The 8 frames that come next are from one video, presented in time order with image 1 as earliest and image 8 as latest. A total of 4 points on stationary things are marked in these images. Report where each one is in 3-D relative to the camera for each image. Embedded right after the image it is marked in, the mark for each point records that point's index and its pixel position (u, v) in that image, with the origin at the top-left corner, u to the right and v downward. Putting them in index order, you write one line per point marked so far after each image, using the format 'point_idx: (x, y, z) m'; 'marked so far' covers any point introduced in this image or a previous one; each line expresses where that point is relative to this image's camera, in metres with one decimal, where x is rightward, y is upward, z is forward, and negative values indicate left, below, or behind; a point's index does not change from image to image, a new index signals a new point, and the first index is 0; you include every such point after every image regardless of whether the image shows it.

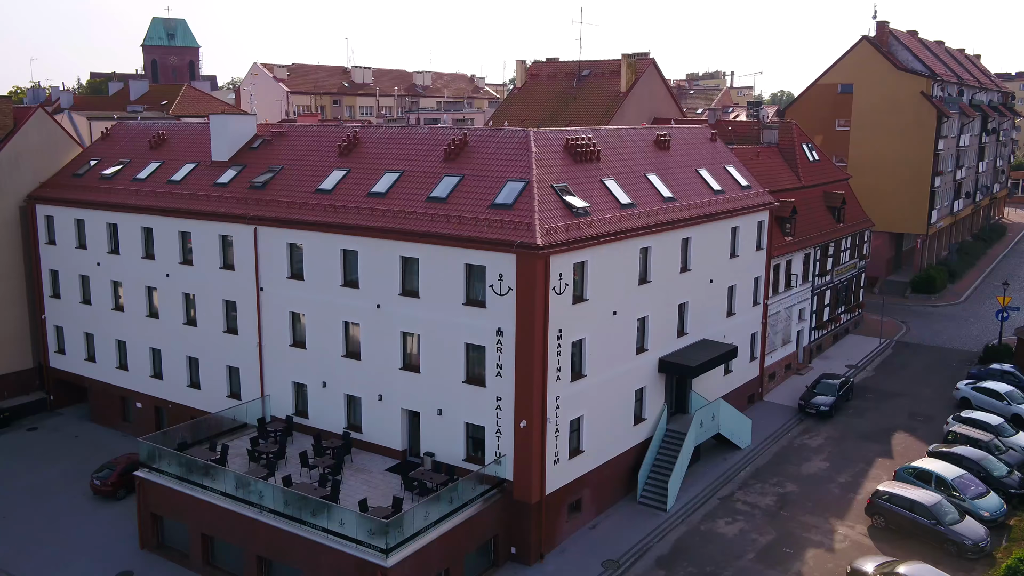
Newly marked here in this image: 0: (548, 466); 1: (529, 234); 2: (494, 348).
0: (+0.7, -3.5, +18.4) m
1: (+0.3, +1.0, +17.4) m
2: (-0.4, -1.2, +18.0) m
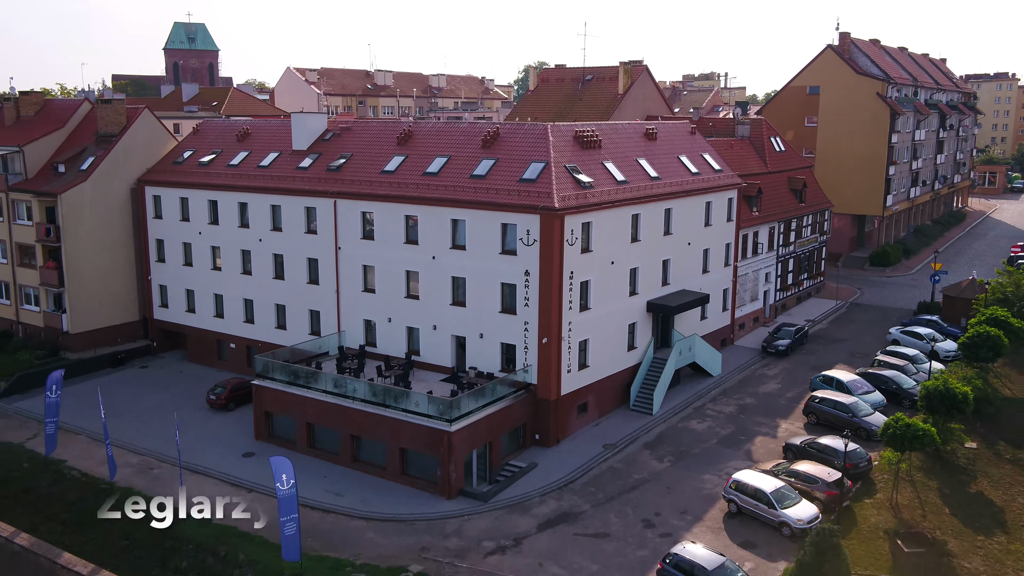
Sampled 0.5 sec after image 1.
0: (+1.4, -2.3, +24.8) m
1: (+0.9, +2.2, +23.8) m
2: (+0.3, +0.1, +24.4) m
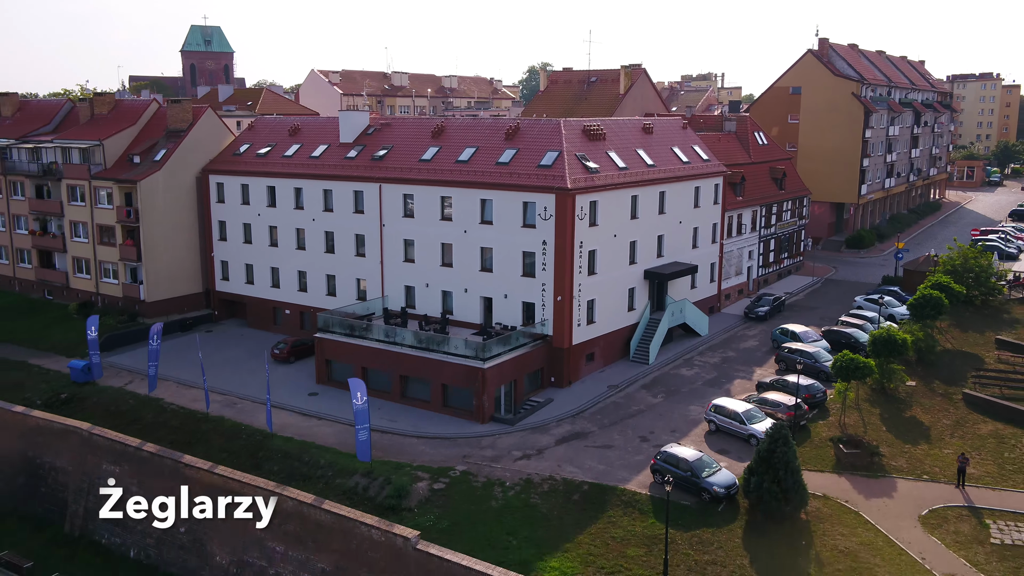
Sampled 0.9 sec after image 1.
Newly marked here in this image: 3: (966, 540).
0: (+2.0, -1.2, +29.9) m
1: (+1.6, +3.3, +28.9) m
2: (+0.9, +1.1, +29.5) m
3: (+9.5, -5.3, +19.4) m
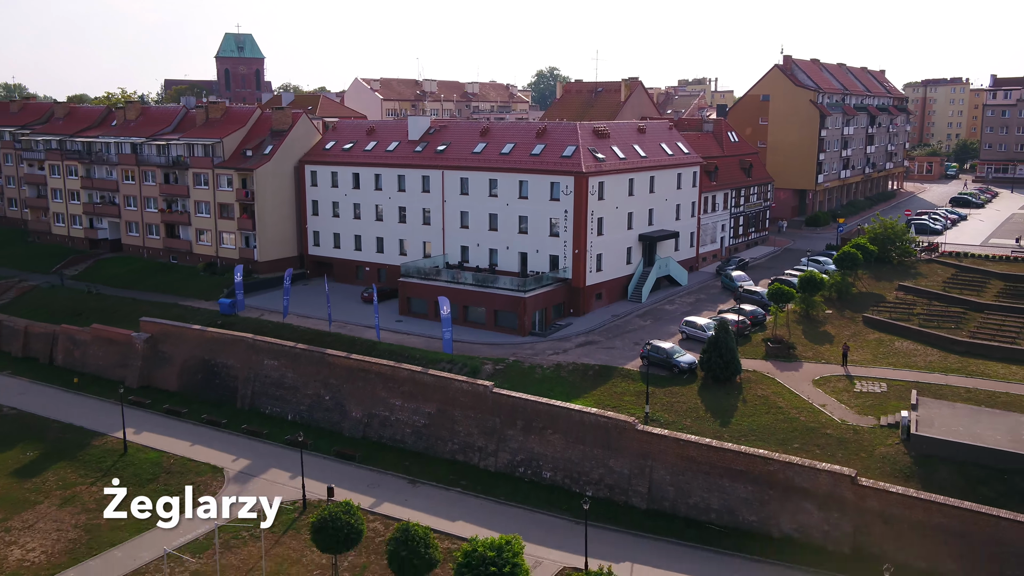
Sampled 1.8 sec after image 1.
0: (+3.3, +0.7, +41.4) m
1: (+2.9, +5.2, +40.4) m
2: (+2.3, +3.0, +41.1) m
3: (+10.8, -3.4, +30.9) m
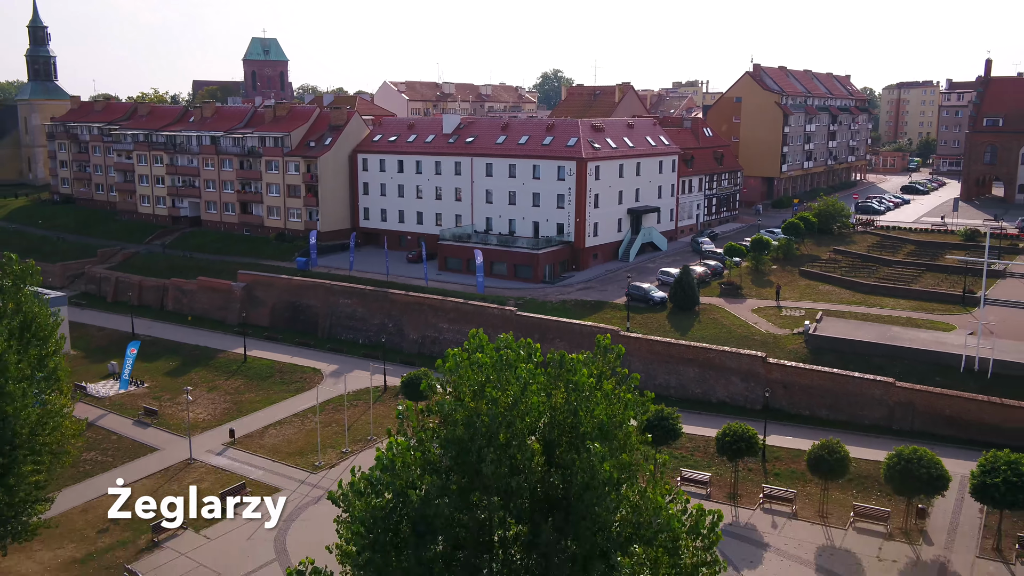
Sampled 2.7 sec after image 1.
0: (+4.2, +2.9, +52.9) m
1: (+3.8, +7.4, +51.9) m
2: (+3.1, +5.3, +52.5) m
3: (+11.7, -1.2, +42.4) m
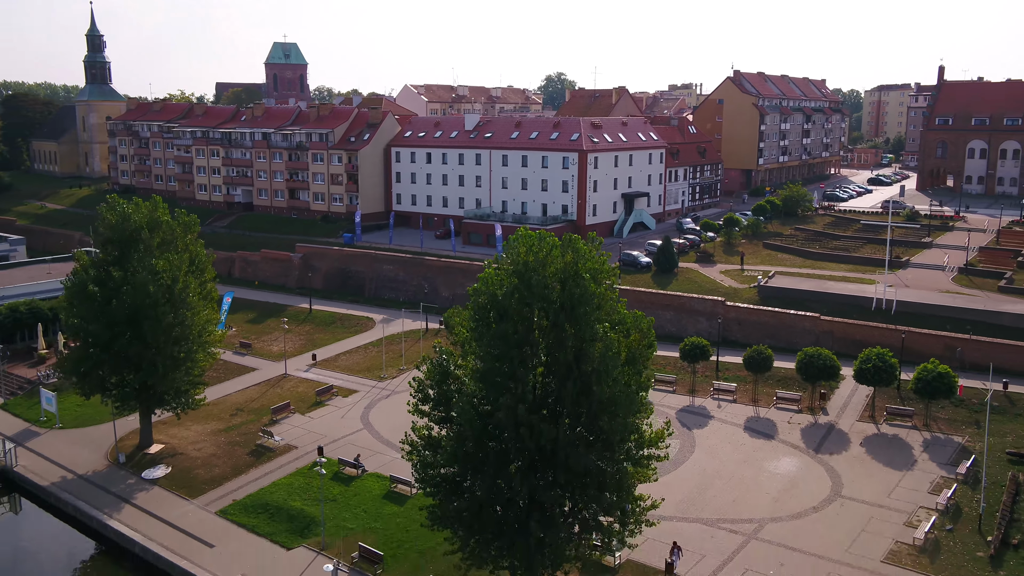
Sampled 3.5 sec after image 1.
0: (+5.1, +4.9, +63.2) m
1: (+4.7, +9.4, +62.2) m
2: (+4.0, +7.2, +62.9) m
3: (+12.5, +0.8, +52.7) m
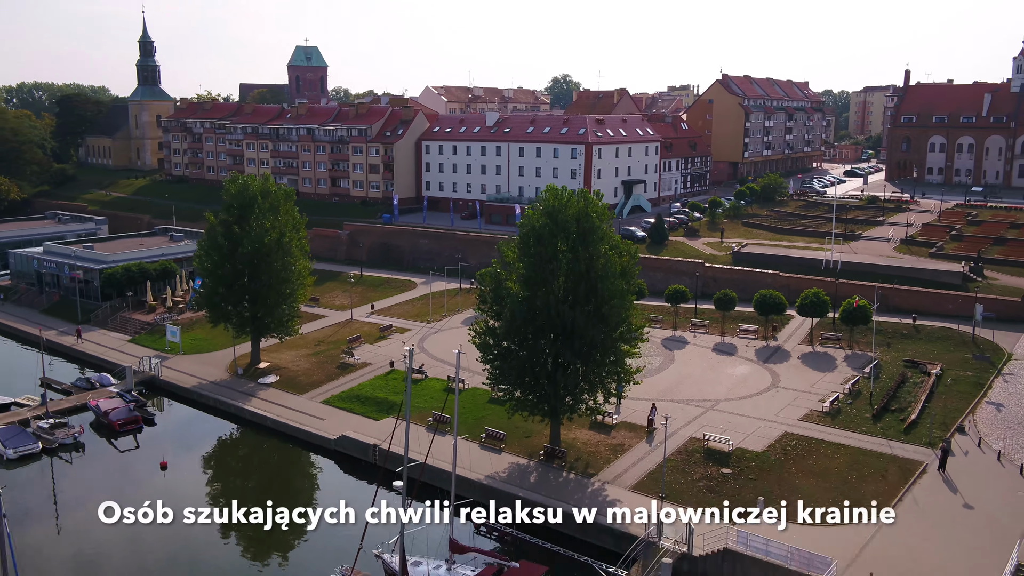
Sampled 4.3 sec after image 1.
0: (+6.3, +7.0, +73.9) m
1: (+5.9, +11.6, +72.9) m
2: (+5.2, +9.4, +73.6) m
3: (+13.7, +2.9, +63.4) m
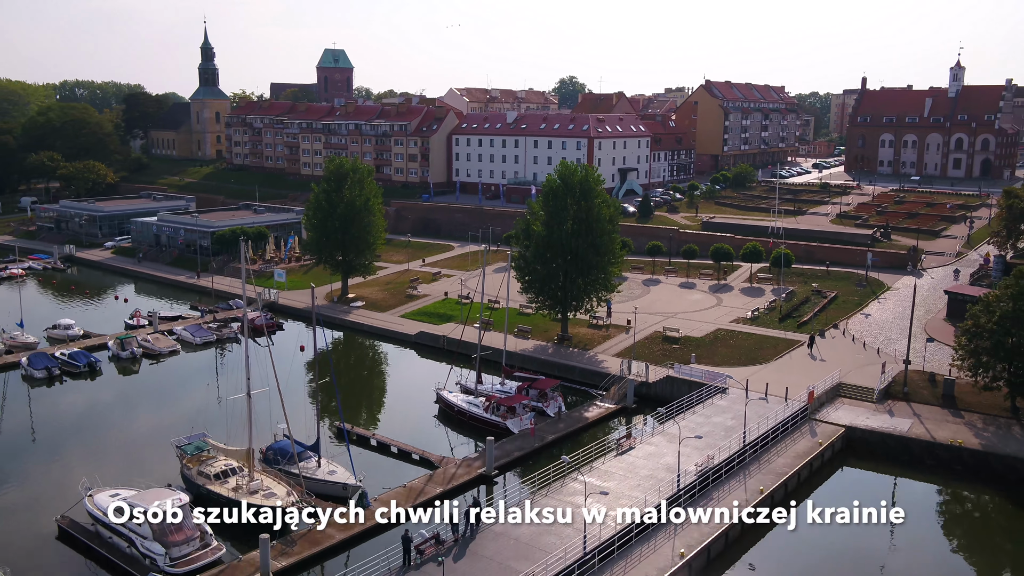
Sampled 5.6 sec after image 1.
0: (+7.9, +10.2, +90.6) m
1: (+7.5, +14.7, +89.6) m
2: (+6.8, +12.5, +90.2) m
3: (+15.2, +6.0, +80.0) m
